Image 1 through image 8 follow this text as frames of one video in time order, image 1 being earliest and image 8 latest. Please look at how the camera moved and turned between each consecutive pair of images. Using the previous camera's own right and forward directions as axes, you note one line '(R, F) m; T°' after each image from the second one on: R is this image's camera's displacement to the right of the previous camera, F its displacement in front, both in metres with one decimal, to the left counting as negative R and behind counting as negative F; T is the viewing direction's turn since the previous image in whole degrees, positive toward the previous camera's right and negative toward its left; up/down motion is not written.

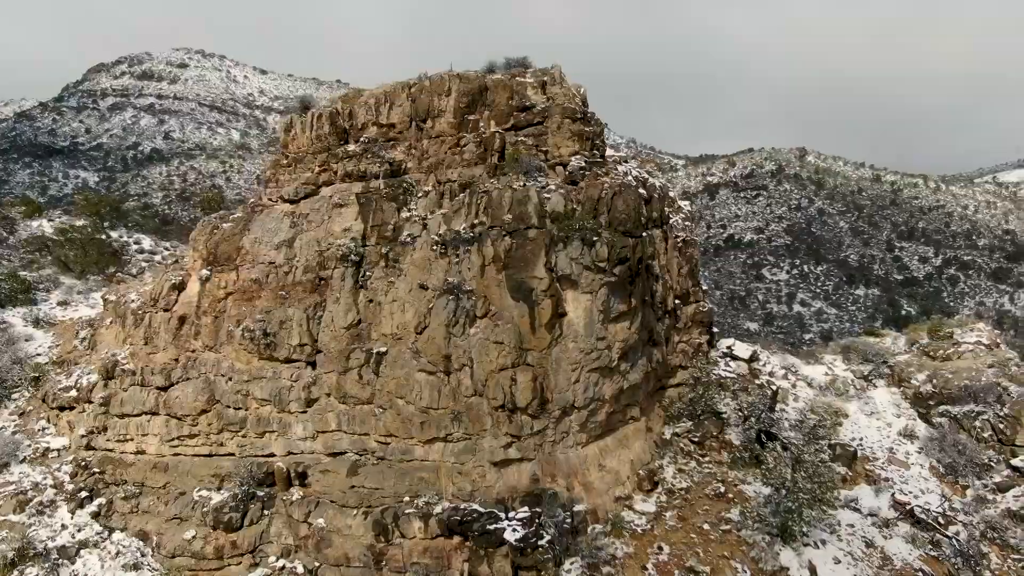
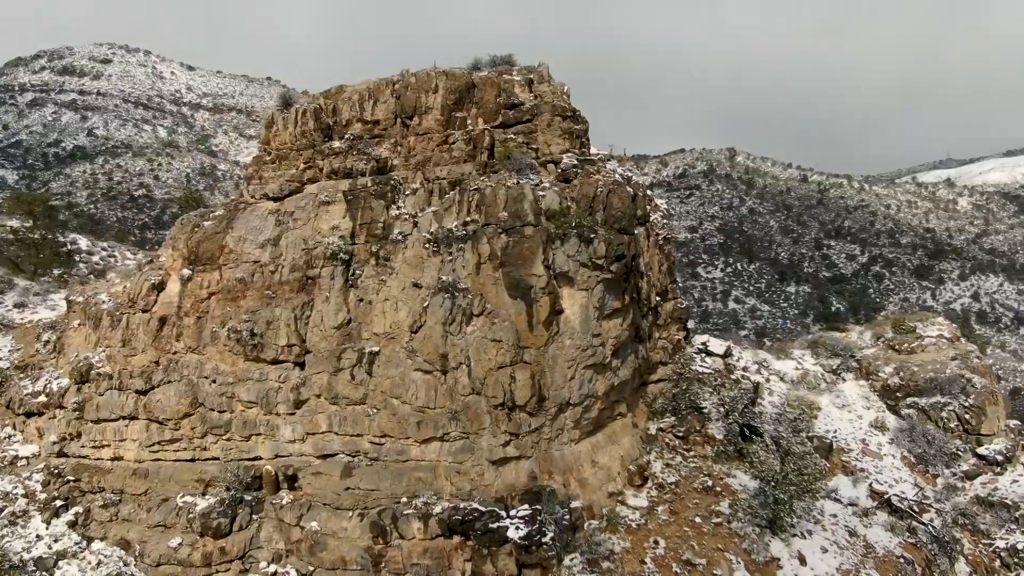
(-0.7, 0.0) m; +4°
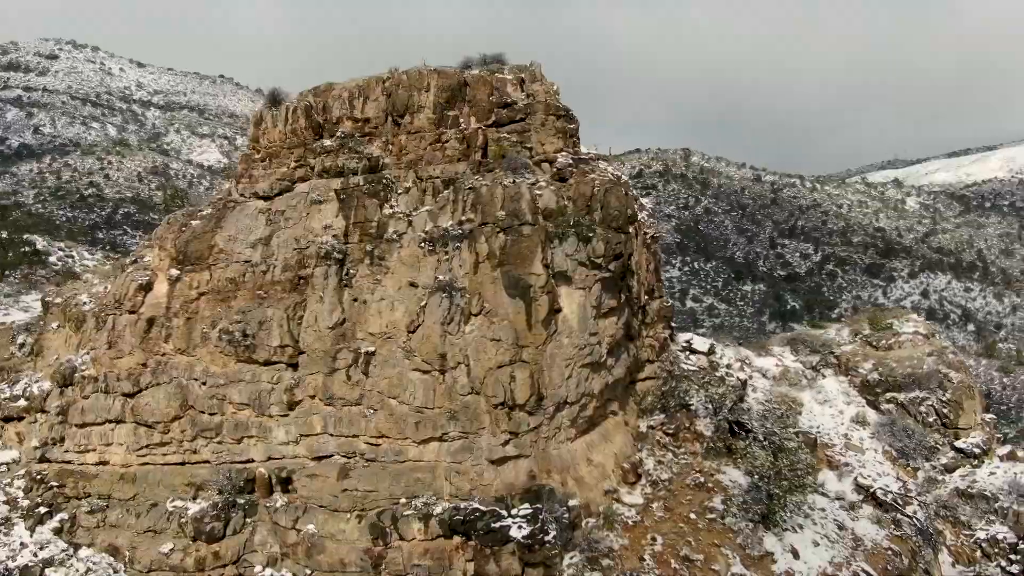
(-0.5, 0.0) m; +3°
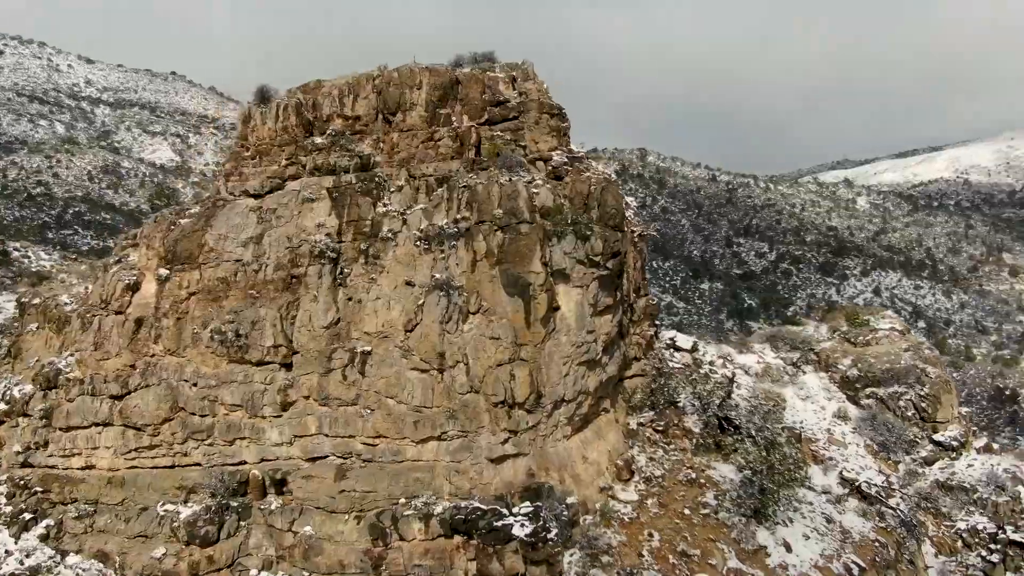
(-0.5, 0.0) m; +3°
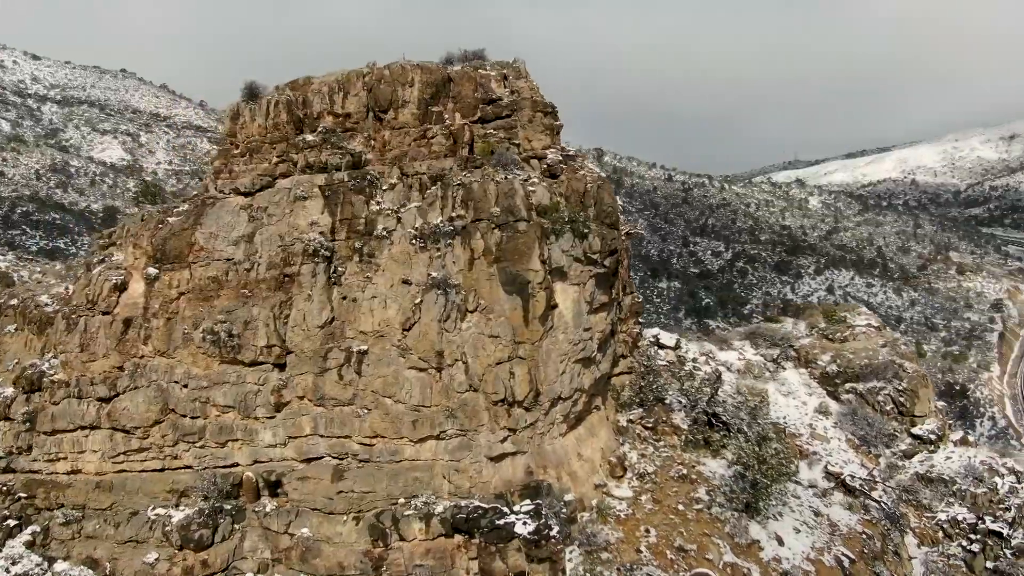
(-0.5, 0.0) m; +3°
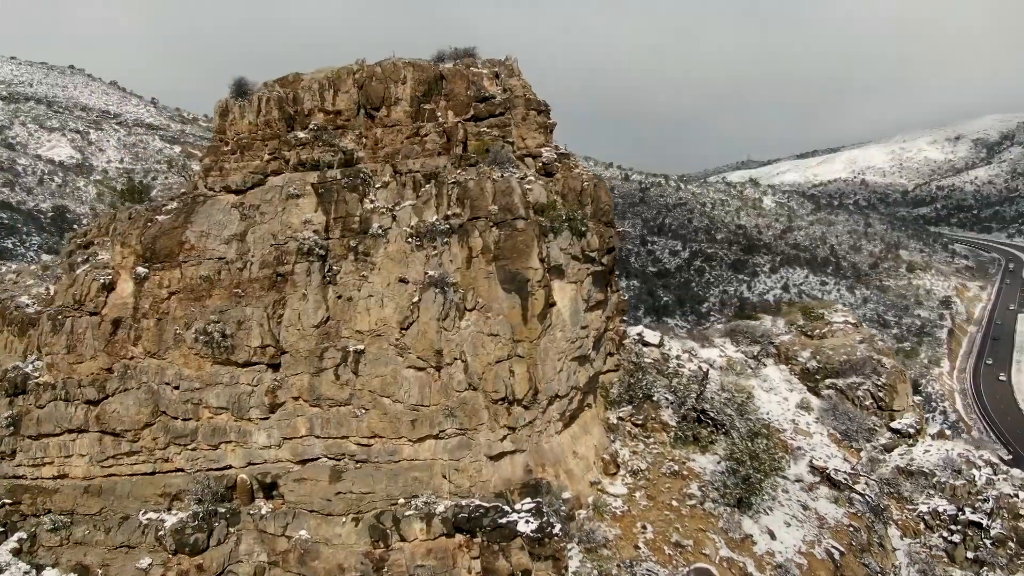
(-0.5, 0.0) m; +3°
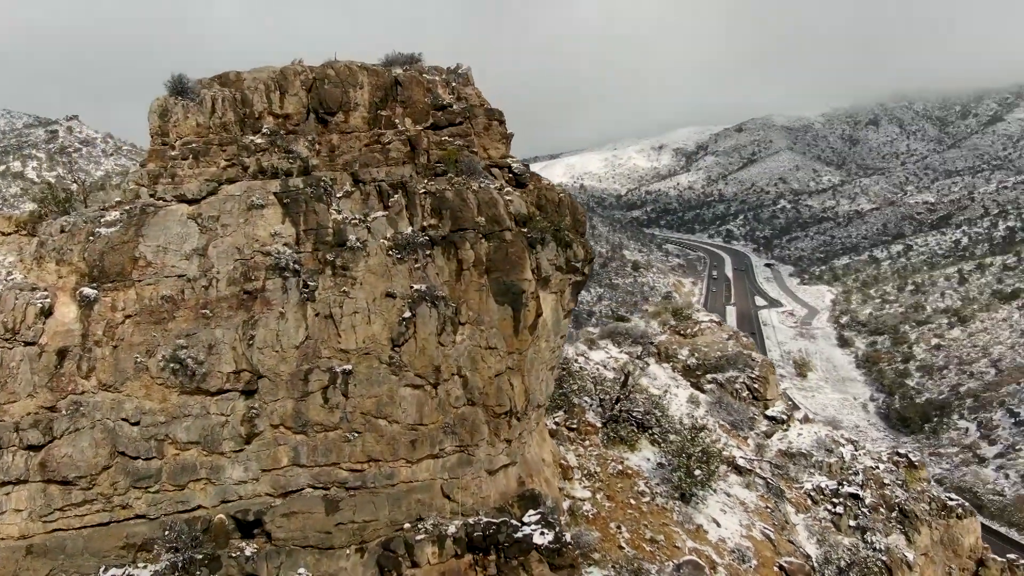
(-2.8, +0.5) m; +17°
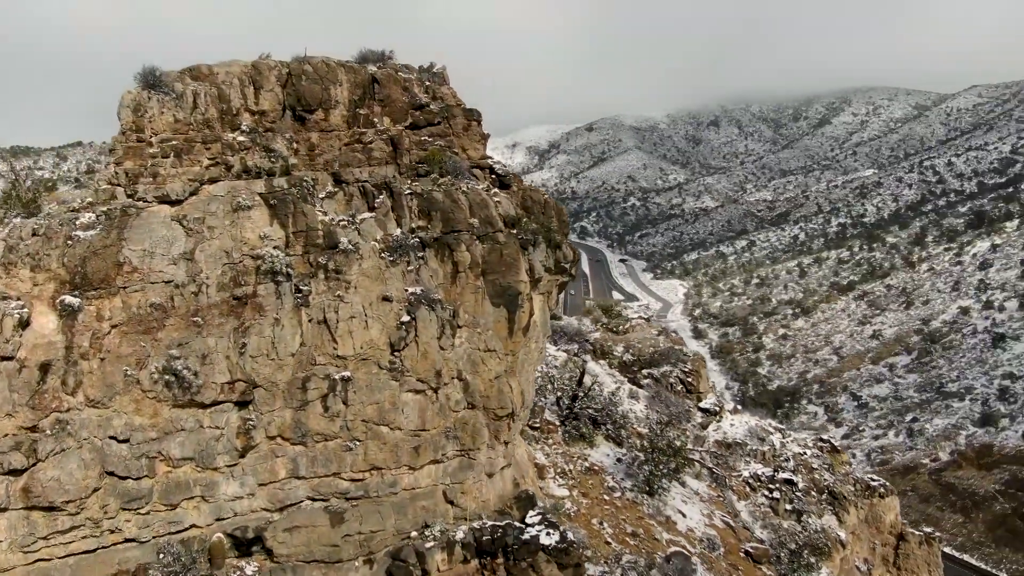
(-1.5, +0.1) m; +9°
